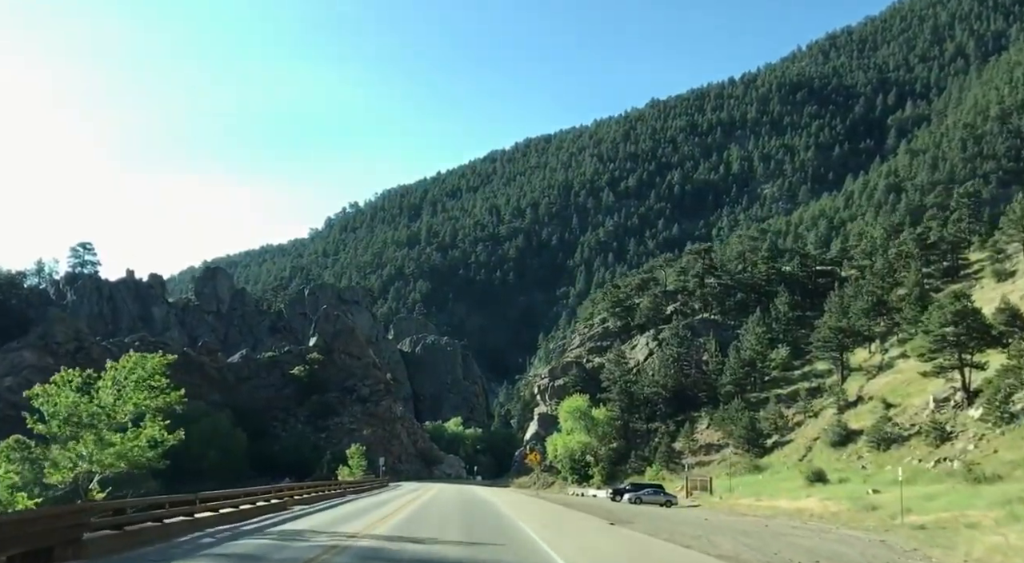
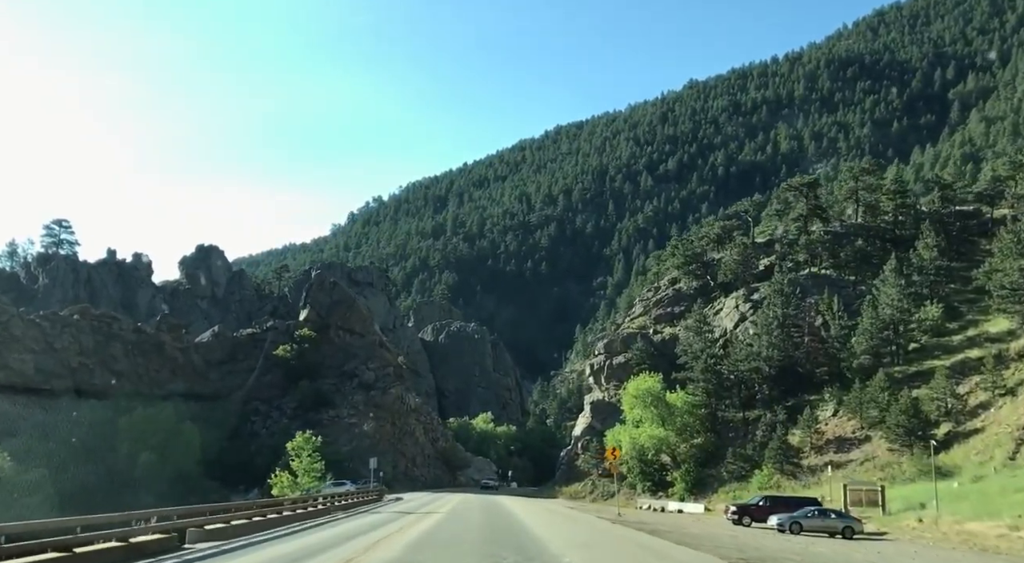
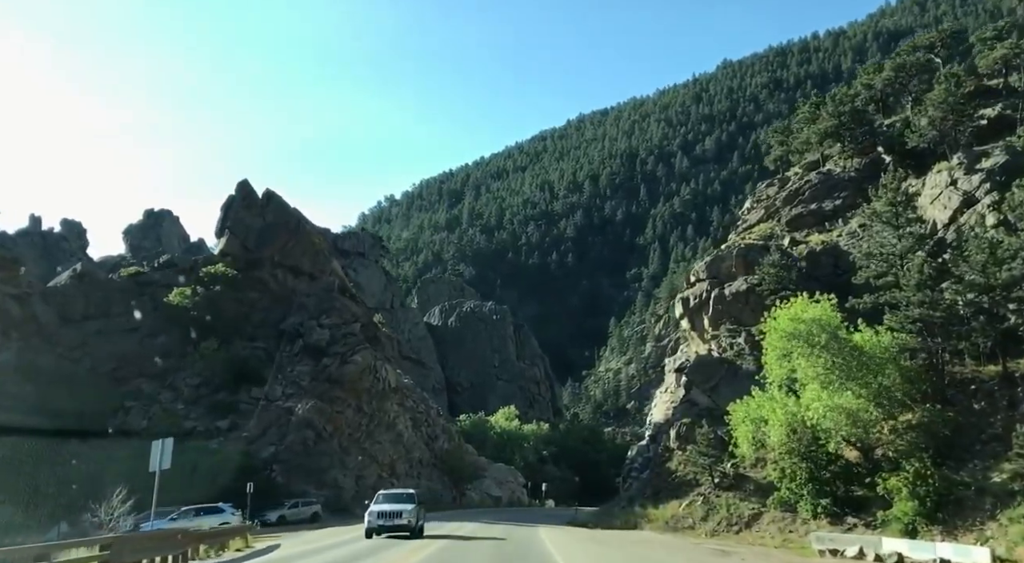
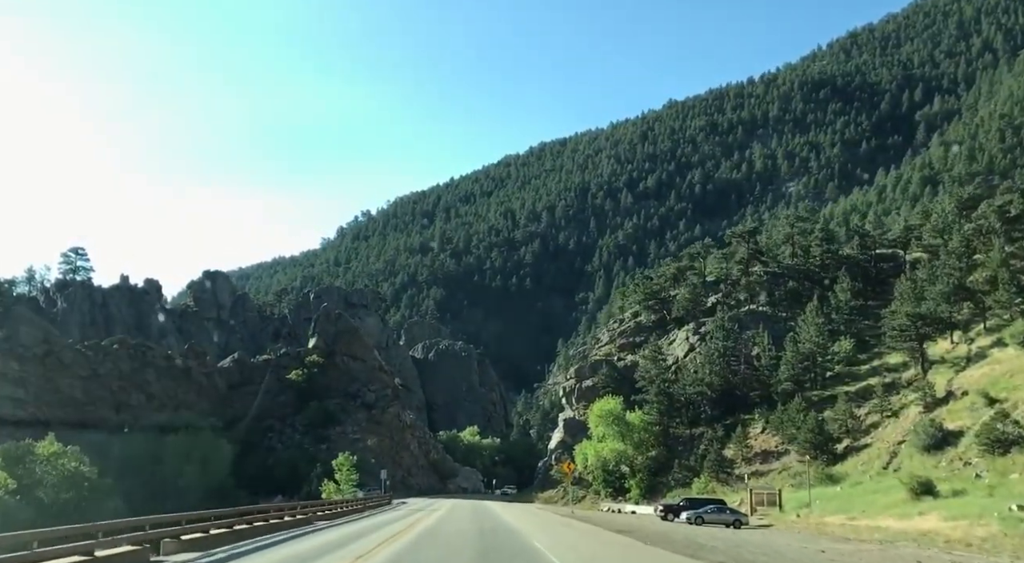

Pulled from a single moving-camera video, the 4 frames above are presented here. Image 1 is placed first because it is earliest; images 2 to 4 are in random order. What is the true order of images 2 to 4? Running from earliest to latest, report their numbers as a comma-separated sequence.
4, 2, 3
